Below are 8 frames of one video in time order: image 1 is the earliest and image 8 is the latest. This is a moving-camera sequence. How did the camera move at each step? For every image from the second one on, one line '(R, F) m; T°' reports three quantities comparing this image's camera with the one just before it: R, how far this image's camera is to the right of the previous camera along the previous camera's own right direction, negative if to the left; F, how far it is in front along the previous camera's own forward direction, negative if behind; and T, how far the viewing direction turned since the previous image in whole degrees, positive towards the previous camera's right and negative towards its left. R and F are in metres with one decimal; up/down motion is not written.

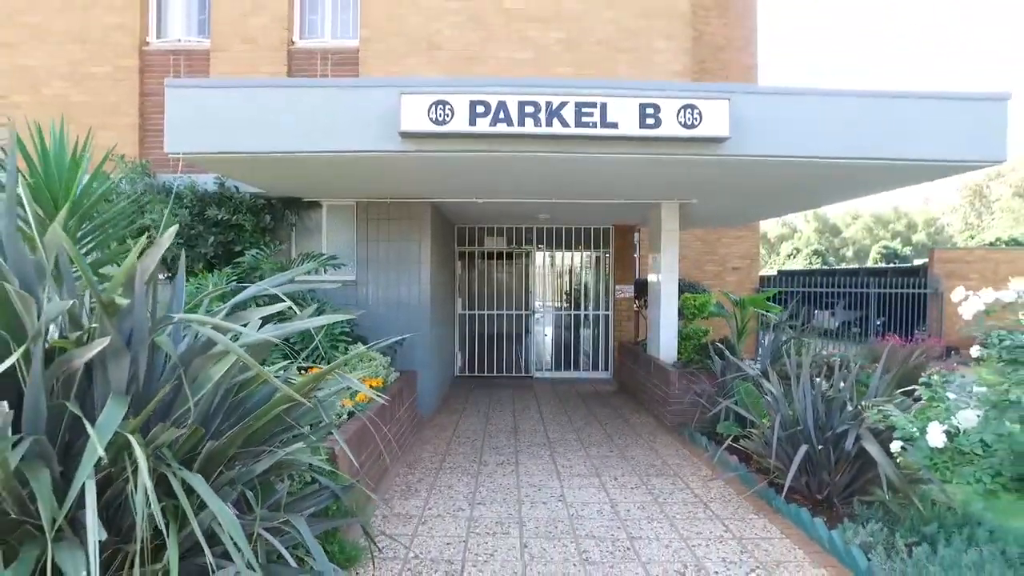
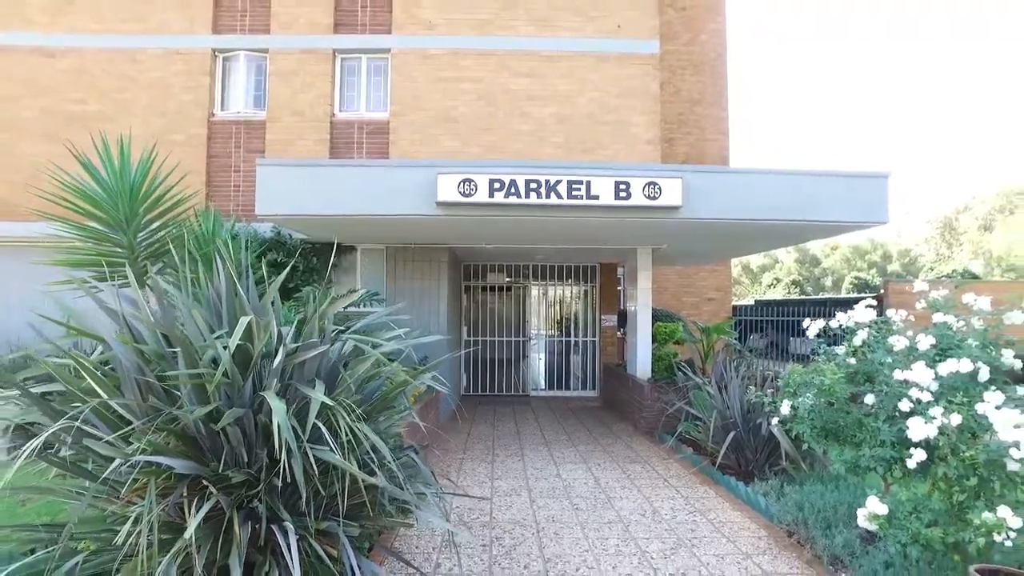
(-0.2, -1.9) m; +1°
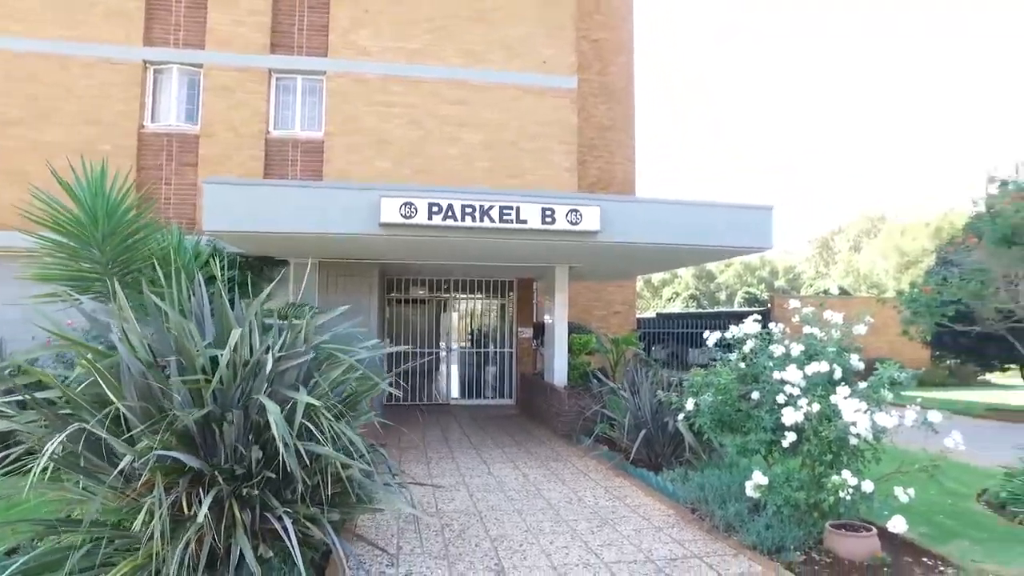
(-0.4, -0.8) m; +8°
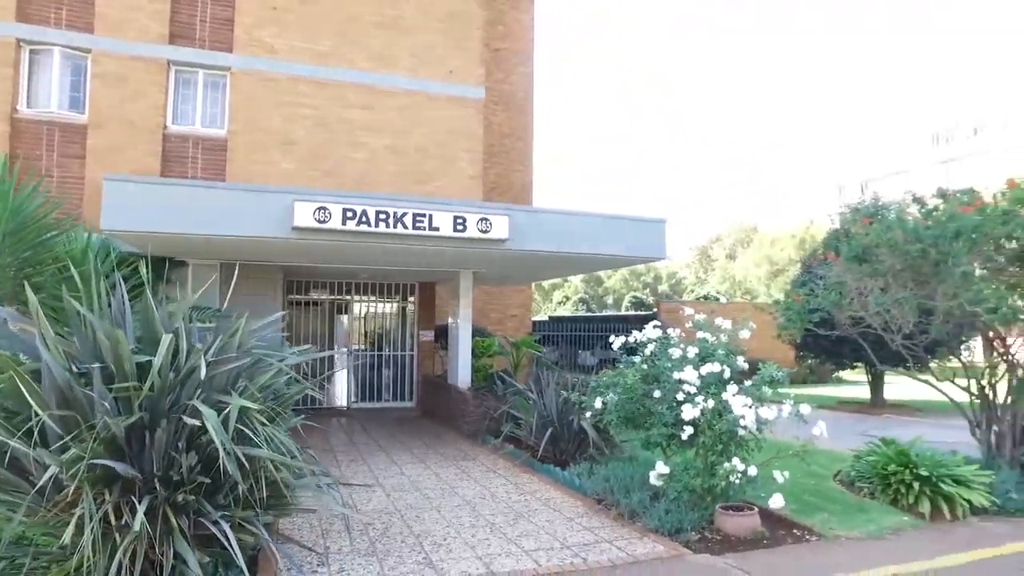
(-0.3, -0.3) m; +9°
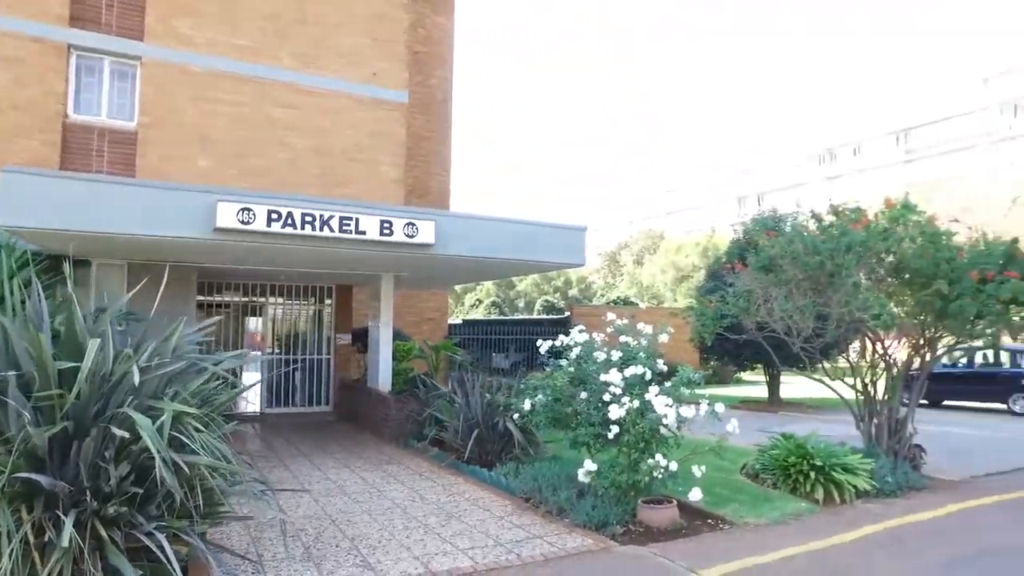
(-0.2, -0.2) m; +8°
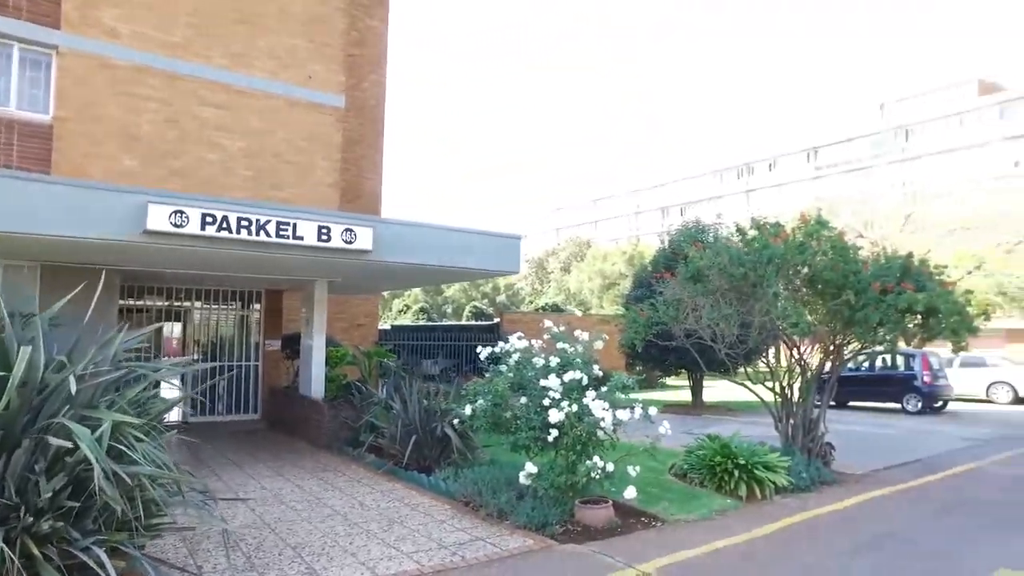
(-0.2, -0.2) m; +6°
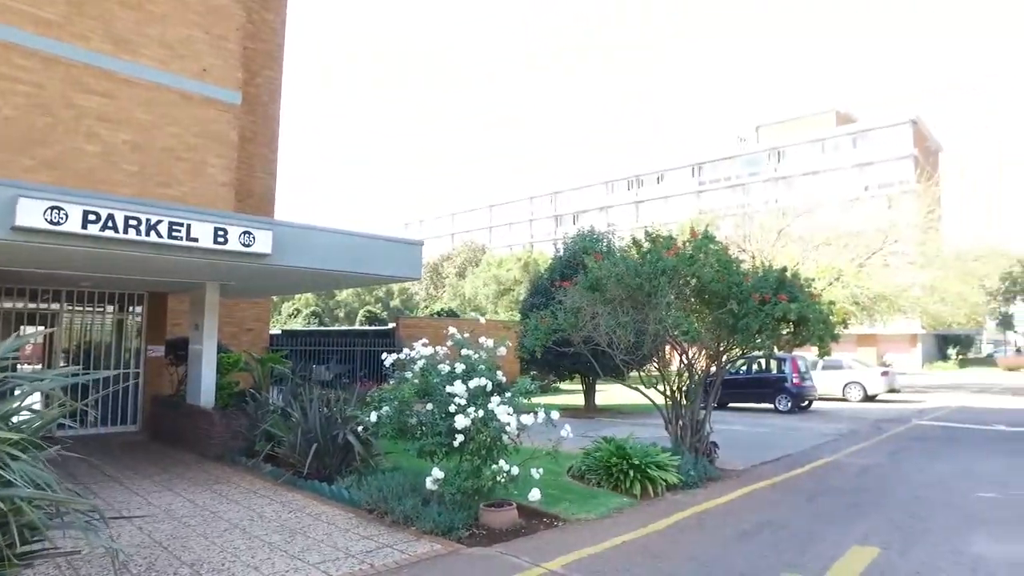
(-0.1, -0.1) m; +9°
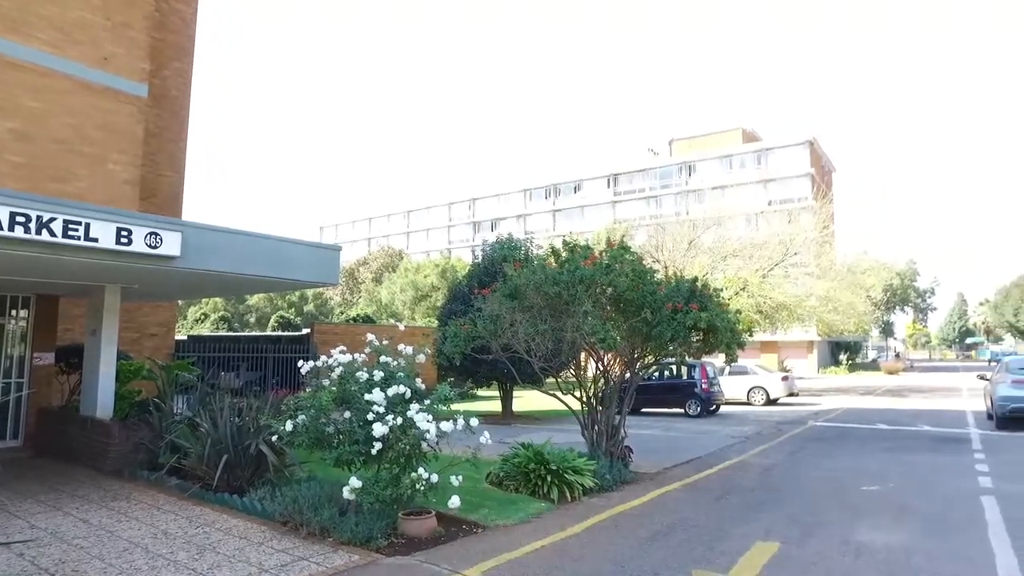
(0.0, 0.0) m; +7°
